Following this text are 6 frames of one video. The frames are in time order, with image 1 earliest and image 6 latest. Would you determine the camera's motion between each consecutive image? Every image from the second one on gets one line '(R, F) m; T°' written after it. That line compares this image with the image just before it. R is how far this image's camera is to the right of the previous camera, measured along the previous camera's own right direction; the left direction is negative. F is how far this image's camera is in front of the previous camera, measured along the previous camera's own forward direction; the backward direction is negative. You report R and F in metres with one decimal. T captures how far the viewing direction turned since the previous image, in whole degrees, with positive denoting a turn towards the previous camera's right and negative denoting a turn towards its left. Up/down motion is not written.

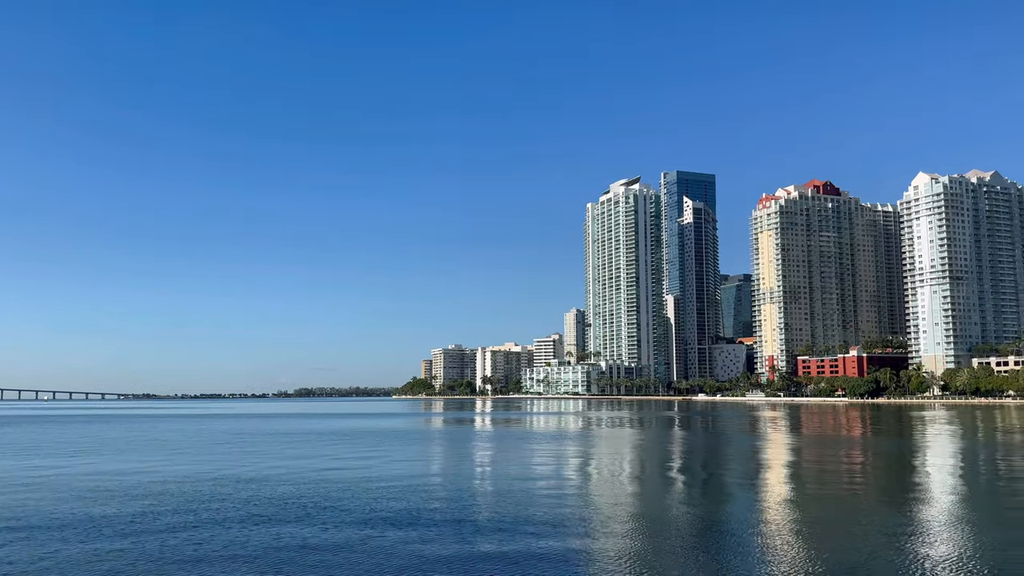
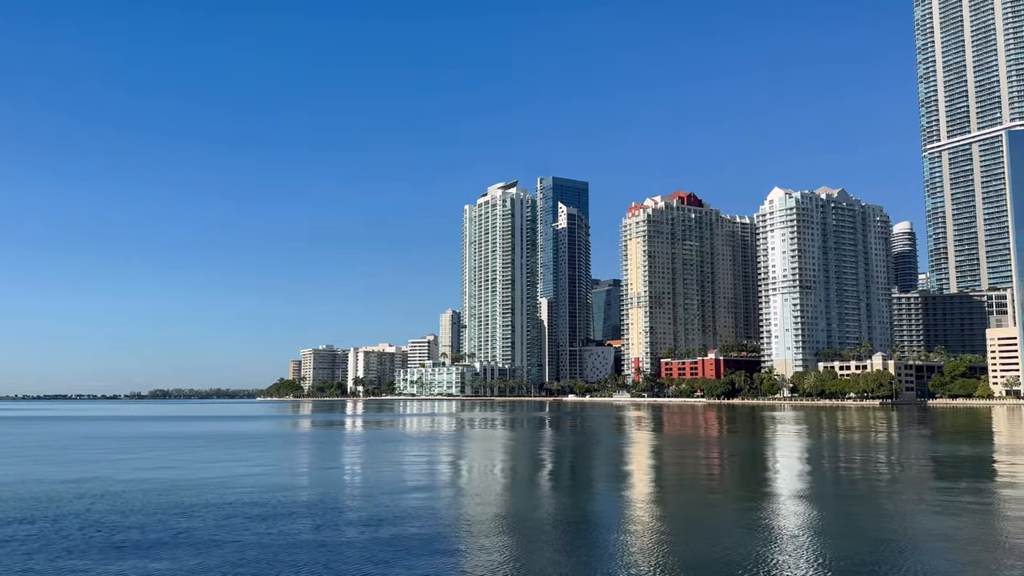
(0.0, +1.1) m; +9°
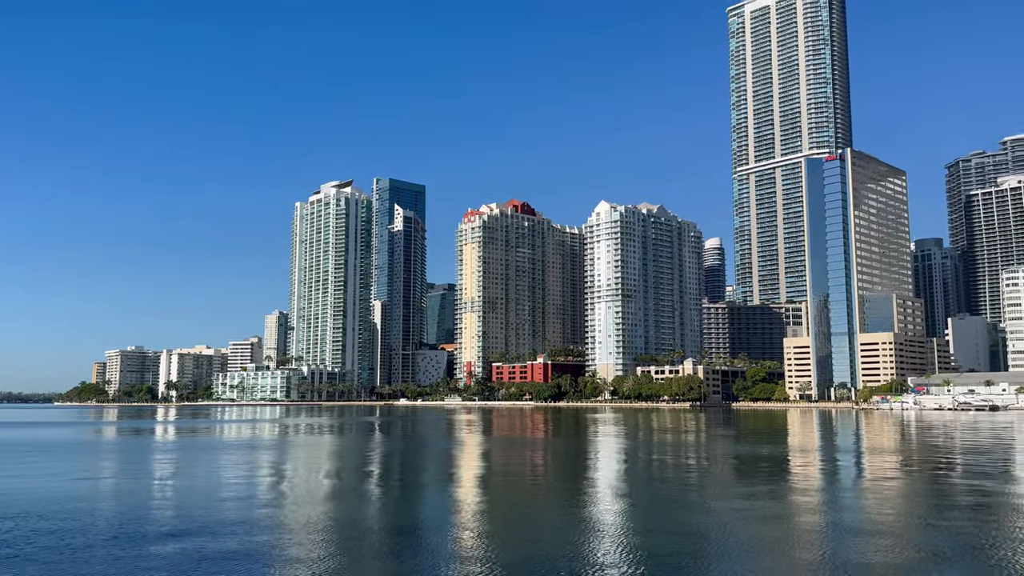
(+0.2, +0.5) m; +12°
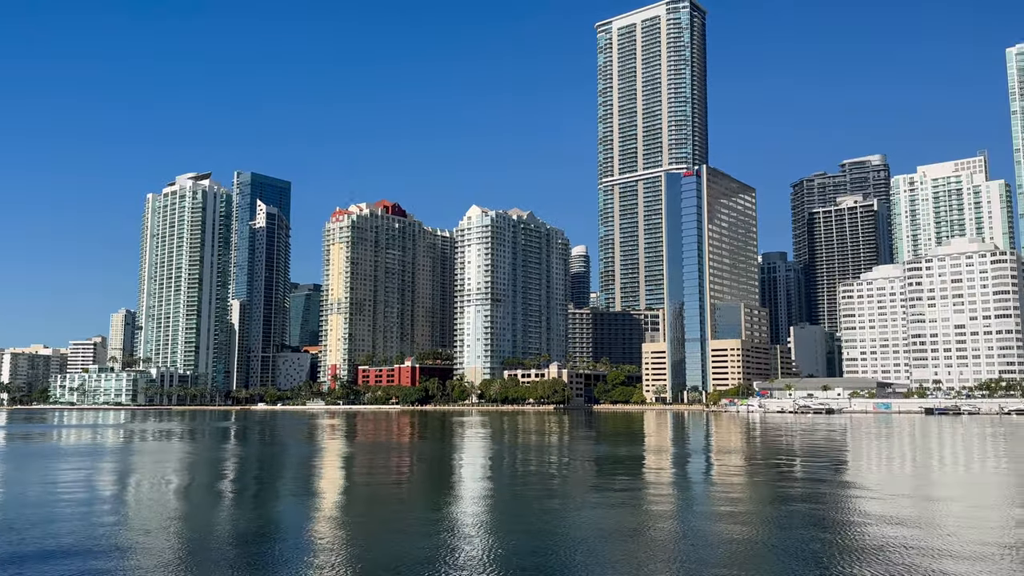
(+0.1, +0.3) m; +10°
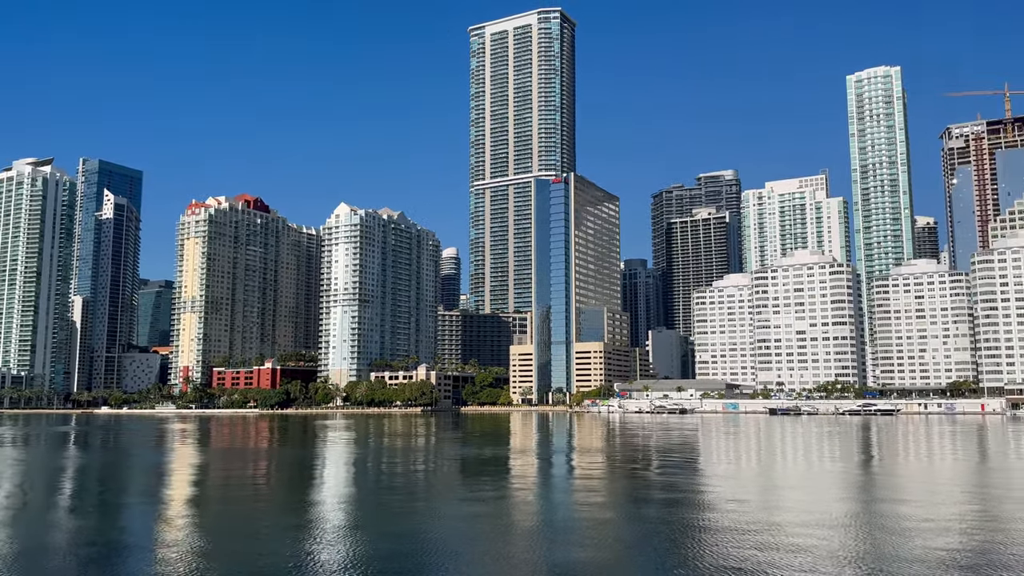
(-0.1, -0.5) m; +10°
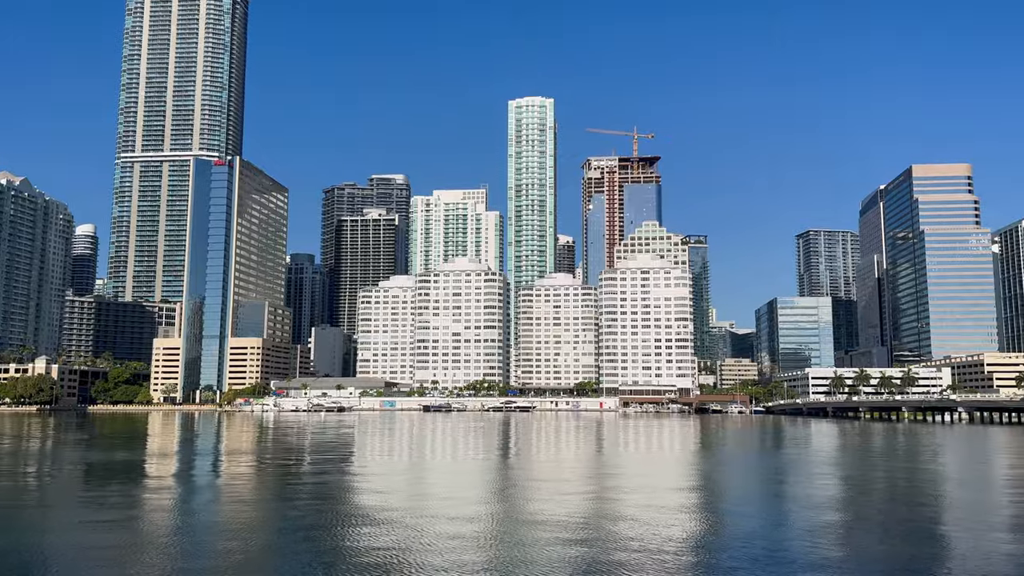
(-0.3, +1.3) m; +24°
